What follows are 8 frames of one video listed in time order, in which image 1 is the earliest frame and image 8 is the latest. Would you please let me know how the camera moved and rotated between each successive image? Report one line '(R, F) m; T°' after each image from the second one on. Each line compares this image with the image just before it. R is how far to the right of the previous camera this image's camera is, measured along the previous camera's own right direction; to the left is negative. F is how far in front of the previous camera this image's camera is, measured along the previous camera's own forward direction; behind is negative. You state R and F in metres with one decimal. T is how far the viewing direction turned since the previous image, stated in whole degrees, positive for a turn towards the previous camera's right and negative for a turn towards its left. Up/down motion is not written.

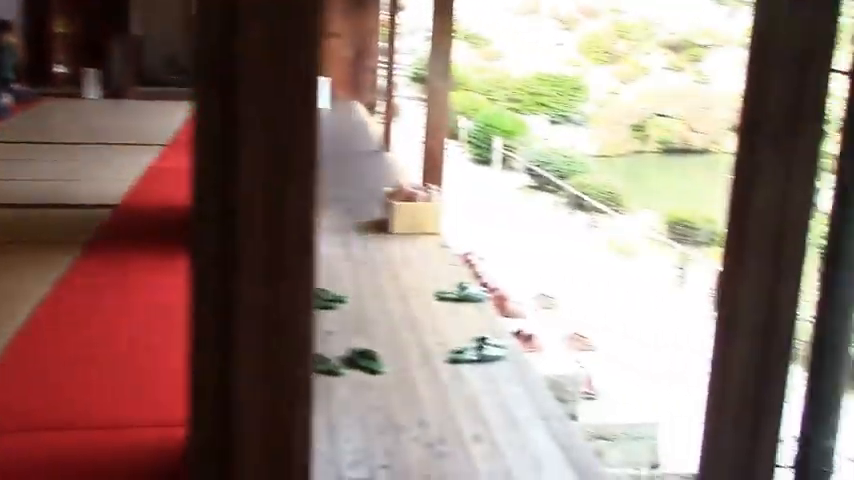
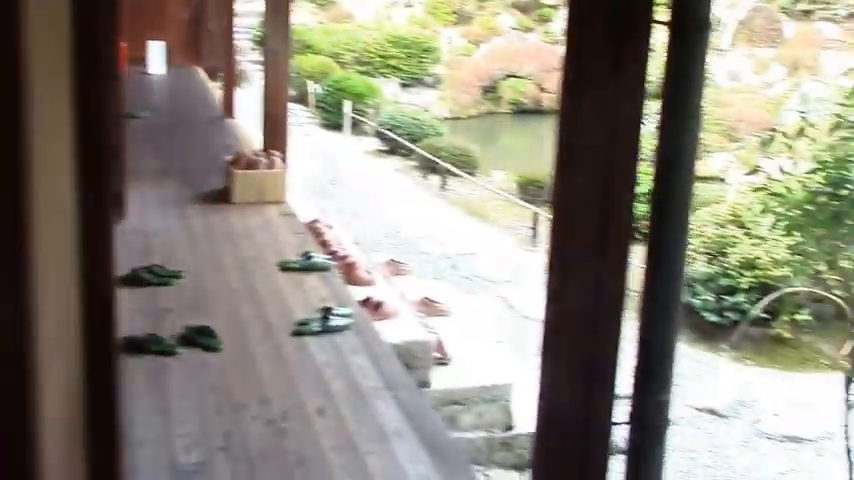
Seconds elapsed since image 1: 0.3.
(+0.1, +0.1) m; +8°
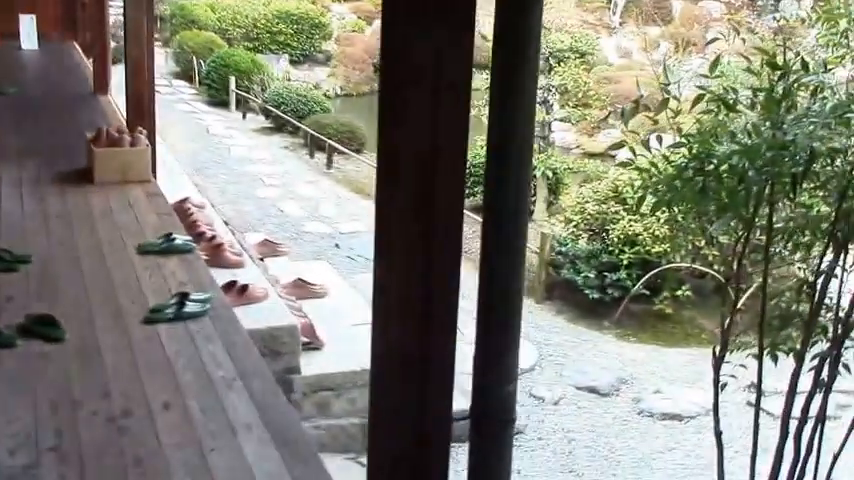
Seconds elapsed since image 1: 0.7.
(+0.1, +0.1) m; +5°
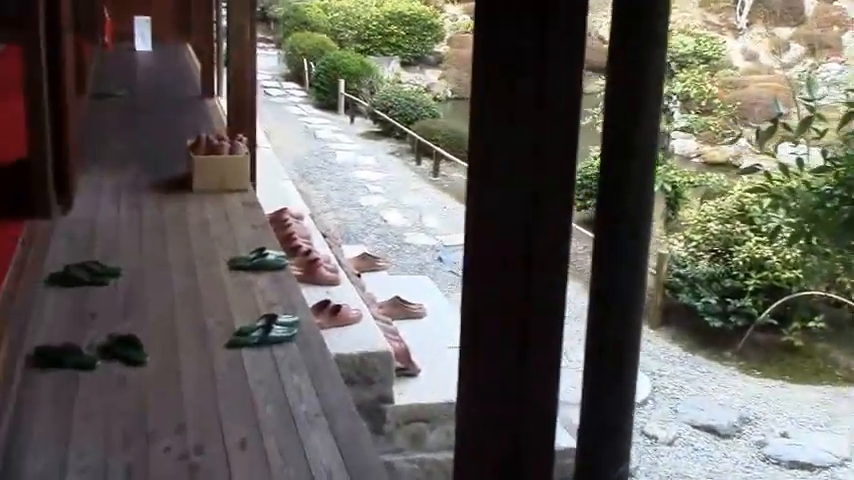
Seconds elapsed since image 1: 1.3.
(0.0, +0.3) m; -6°
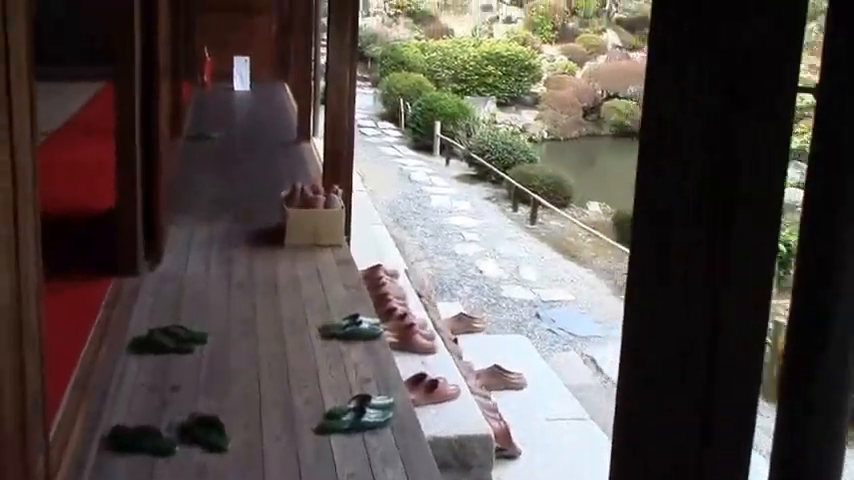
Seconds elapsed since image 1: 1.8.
(-0.1, +0.2) m; -5°
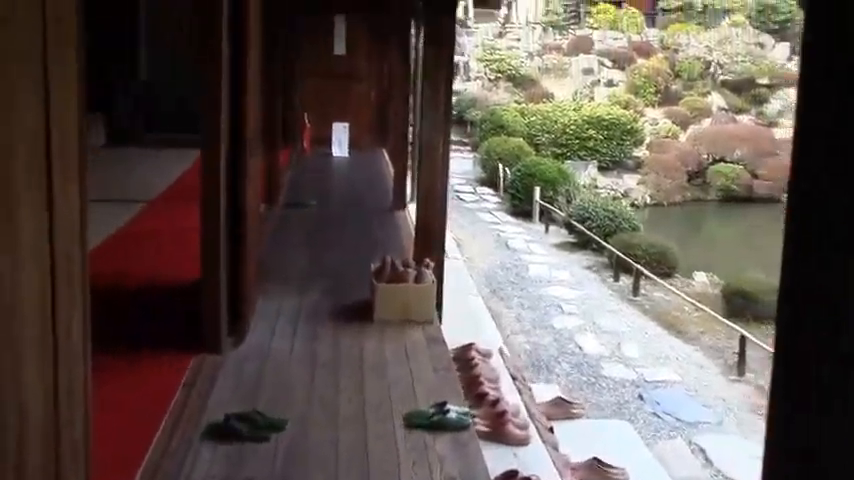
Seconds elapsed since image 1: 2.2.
(0.0, +0.2) m; -6°
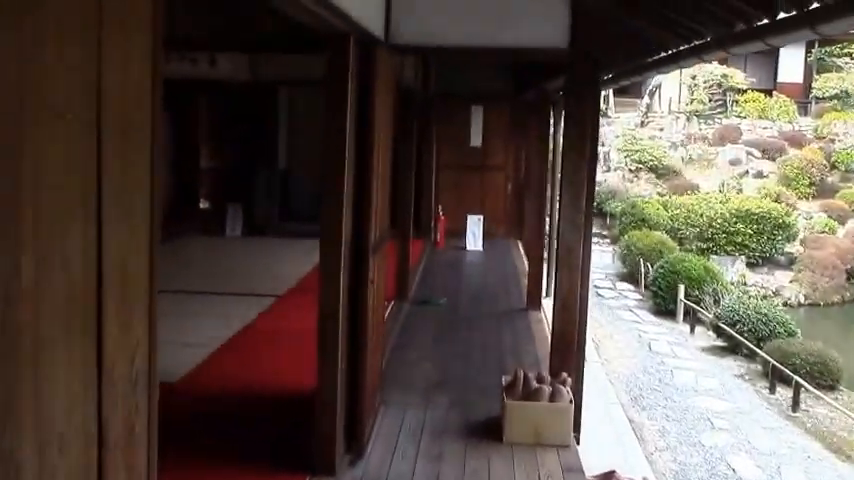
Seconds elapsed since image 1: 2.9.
(0.0, +0.3) m; -8°
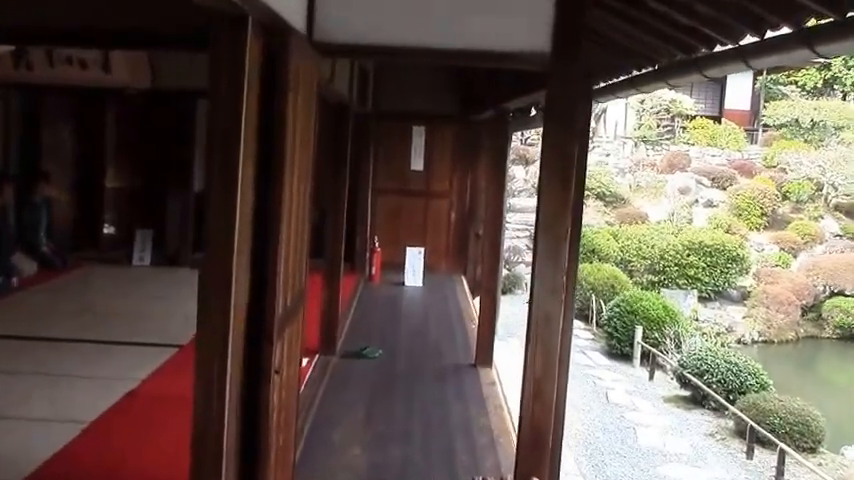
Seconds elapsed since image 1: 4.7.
(0.0, +0.9) m; +4°
